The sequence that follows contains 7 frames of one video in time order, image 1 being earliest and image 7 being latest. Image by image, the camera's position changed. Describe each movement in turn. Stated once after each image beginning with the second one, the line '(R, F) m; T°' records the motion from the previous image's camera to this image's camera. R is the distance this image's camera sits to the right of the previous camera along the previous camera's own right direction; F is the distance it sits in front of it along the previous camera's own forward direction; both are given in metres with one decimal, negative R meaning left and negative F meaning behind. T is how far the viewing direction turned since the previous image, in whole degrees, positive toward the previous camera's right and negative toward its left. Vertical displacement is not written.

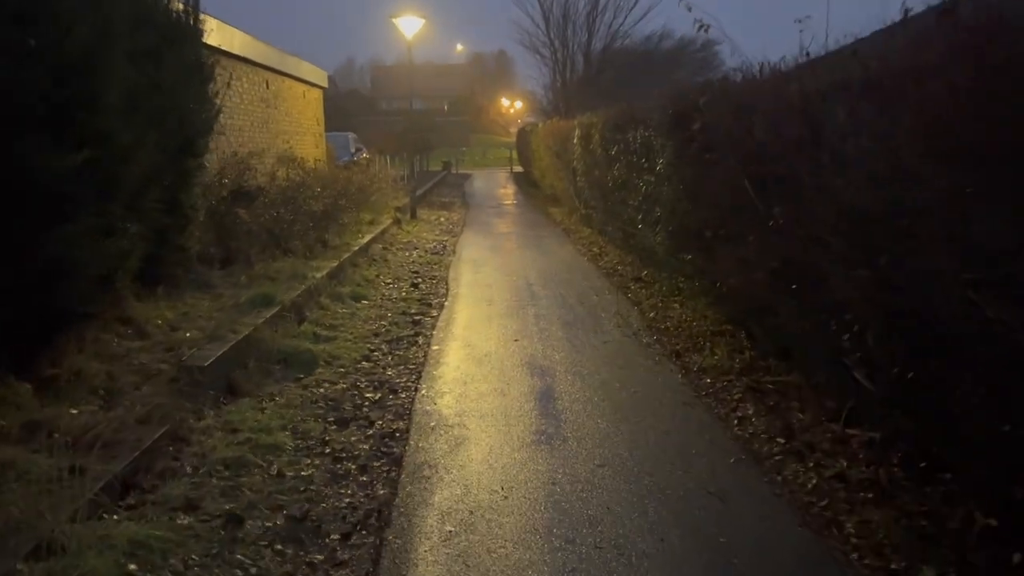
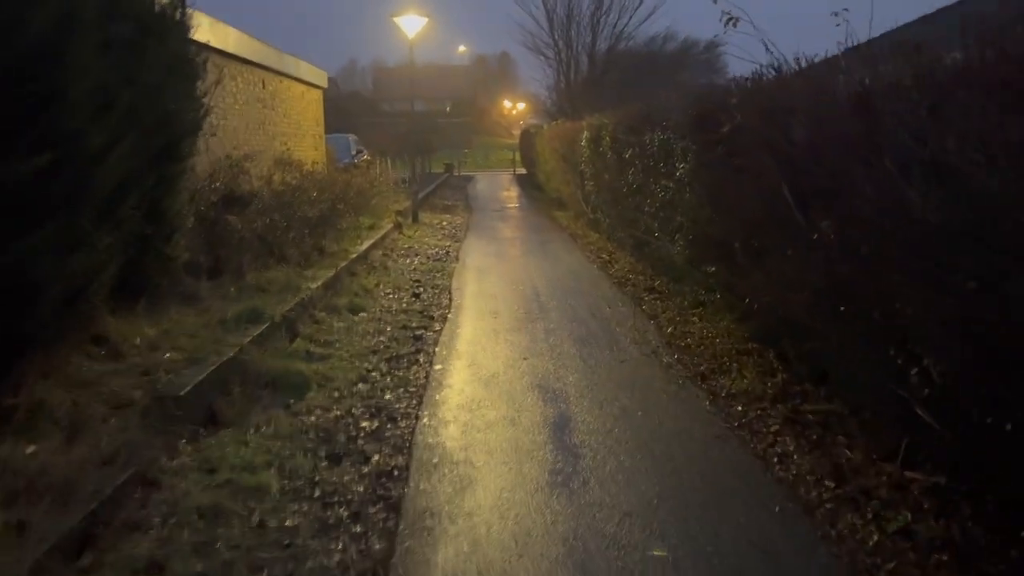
(-0.1, +0.6) m; 0°
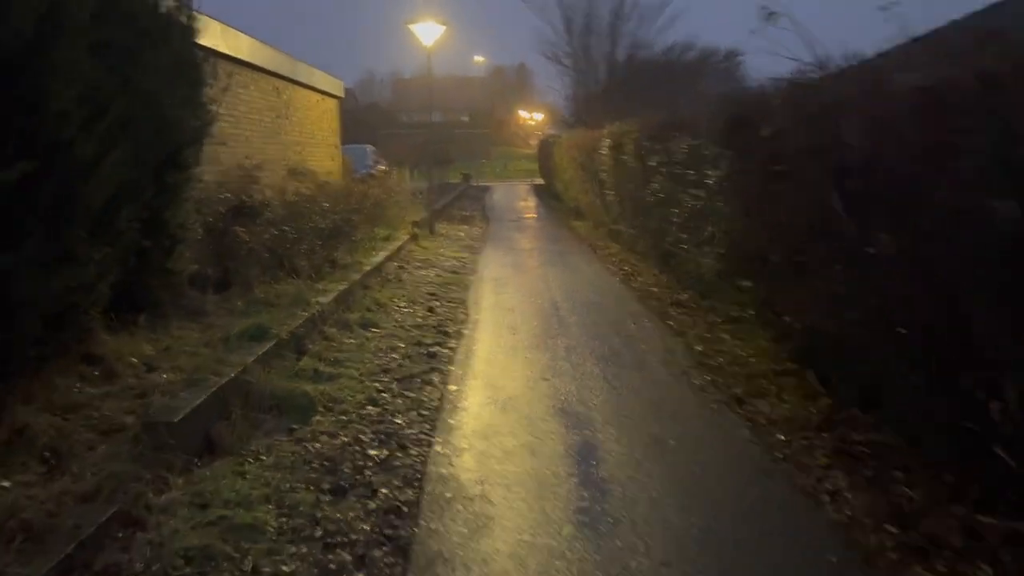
(0.0, +0.4) m; -1°
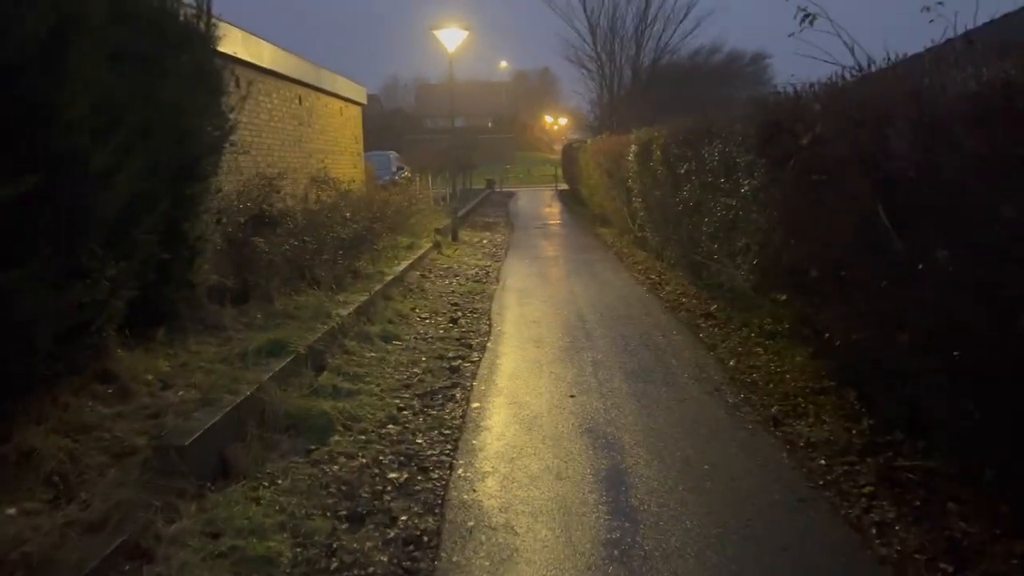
(0.0, +0.2) m; -2°
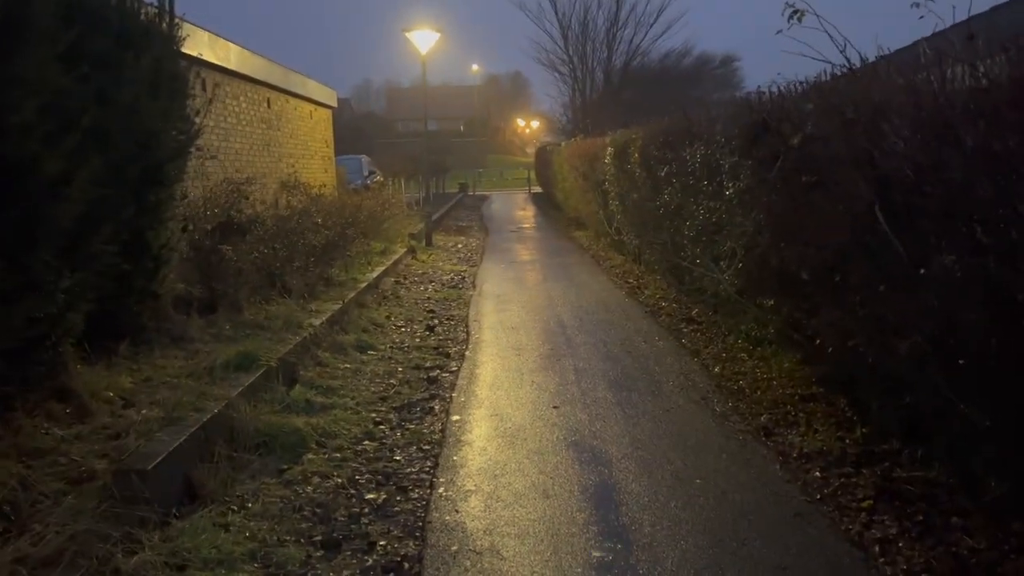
(0.0, +0.2) m; +2°
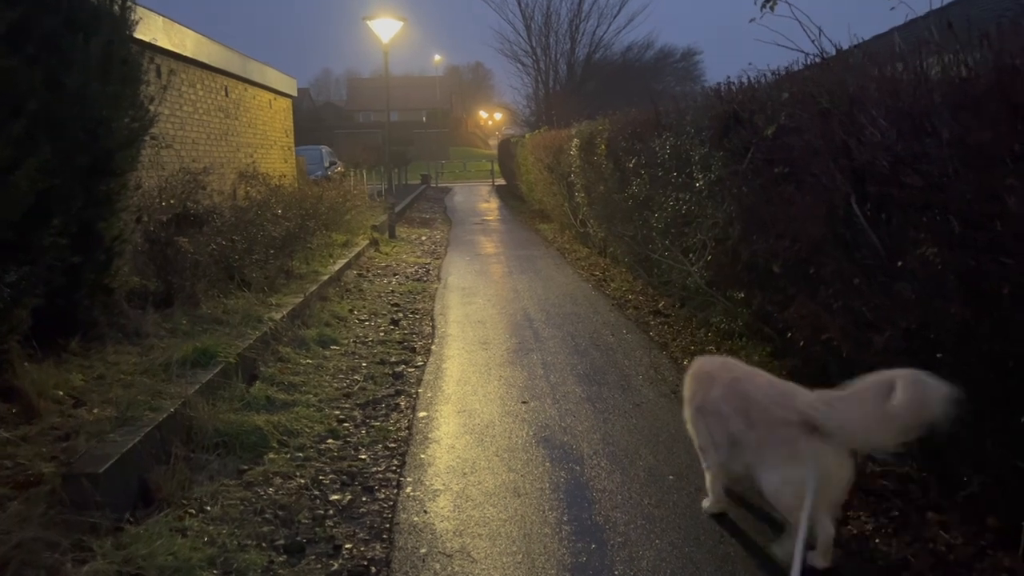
(0.0, +0.1) m; +3°
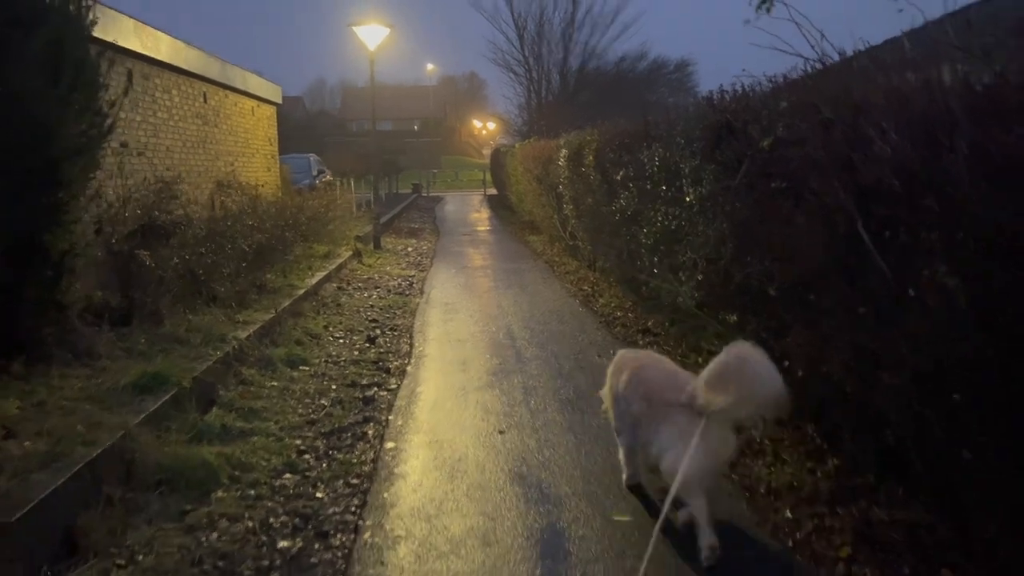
(+0.1, +0.4) m; 0°
